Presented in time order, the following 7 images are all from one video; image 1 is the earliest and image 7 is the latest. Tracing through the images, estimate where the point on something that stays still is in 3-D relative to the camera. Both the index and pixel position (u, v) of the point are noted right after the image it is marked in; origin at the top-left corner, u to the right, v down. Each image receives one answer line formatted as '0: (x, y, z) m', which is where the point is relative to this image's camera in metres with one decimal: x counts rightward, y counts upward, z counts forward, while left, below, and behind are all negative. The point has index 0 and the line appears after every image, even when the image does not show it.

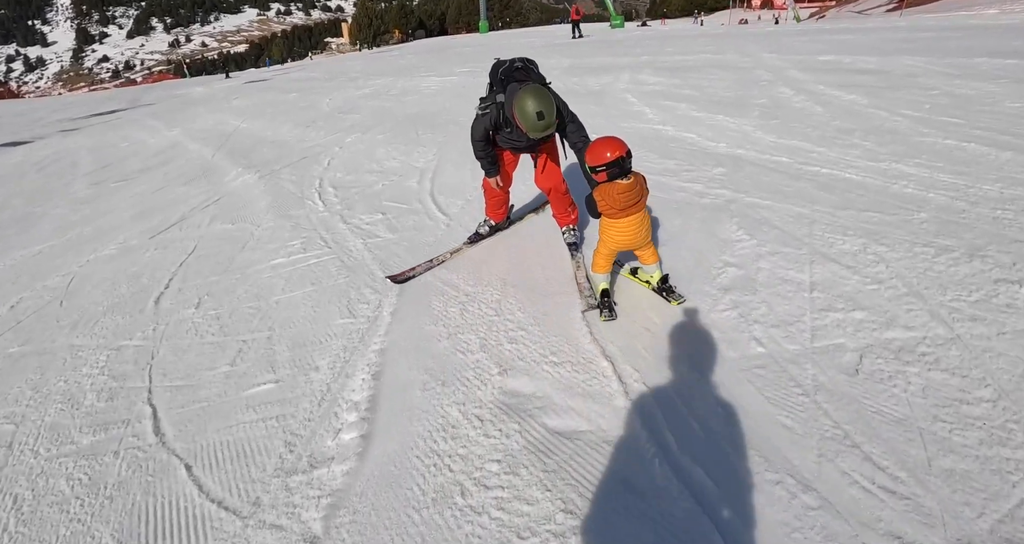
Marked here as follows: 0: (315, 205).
0: (-2.5, +0.9, +6.1) m
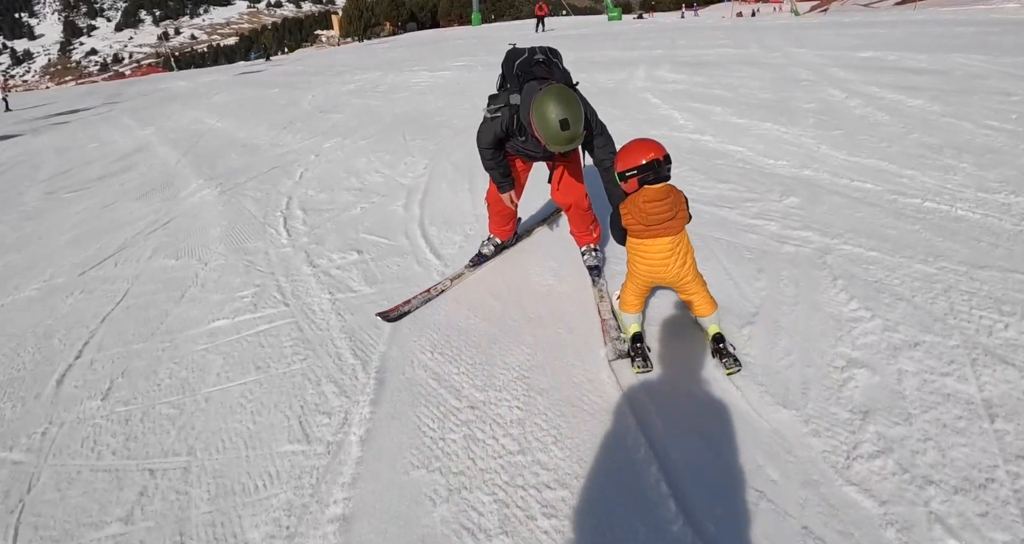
0: (-2.4, +0.4, +4.9) m
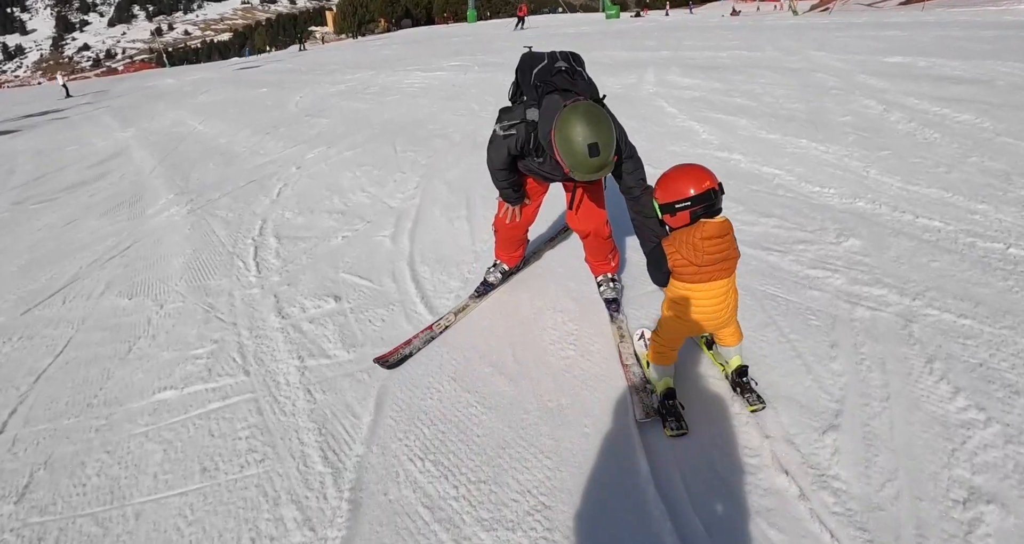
0: (-2.3, 0.0, +4.3) m
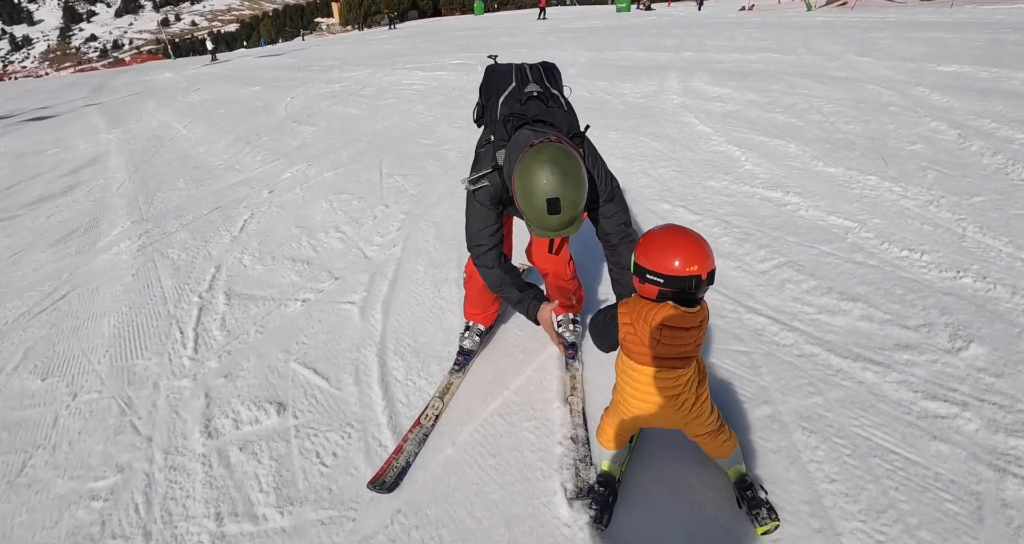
0: (-2.3, -0.5, +3.5) m
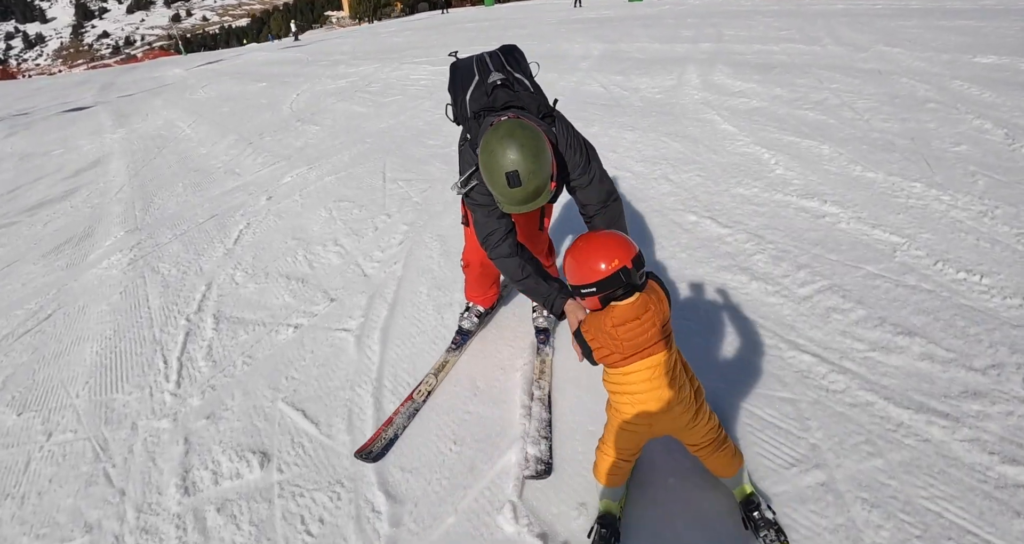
0: (-2.3, -0.7, +3.2) m
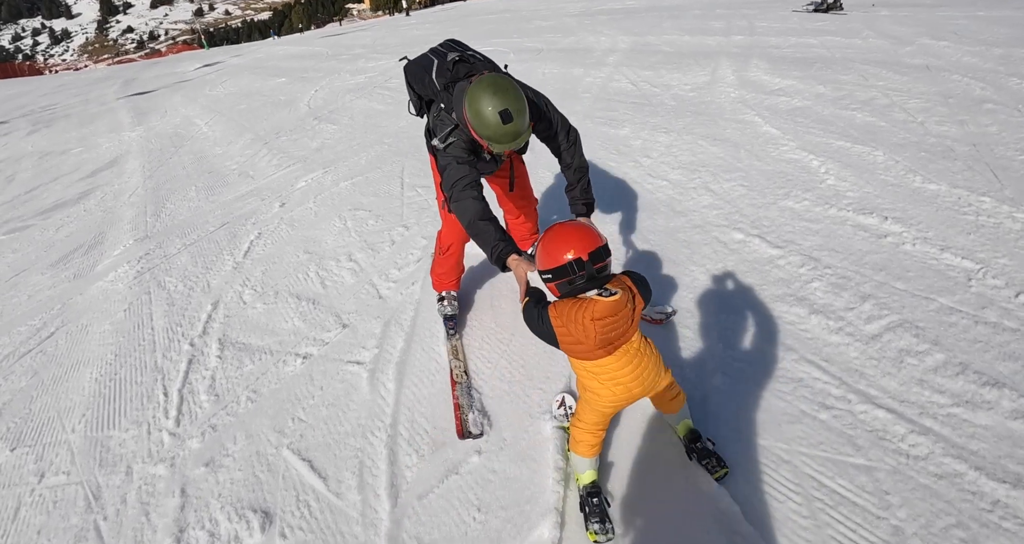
0: (-2.1, -0.8, +3.0) m
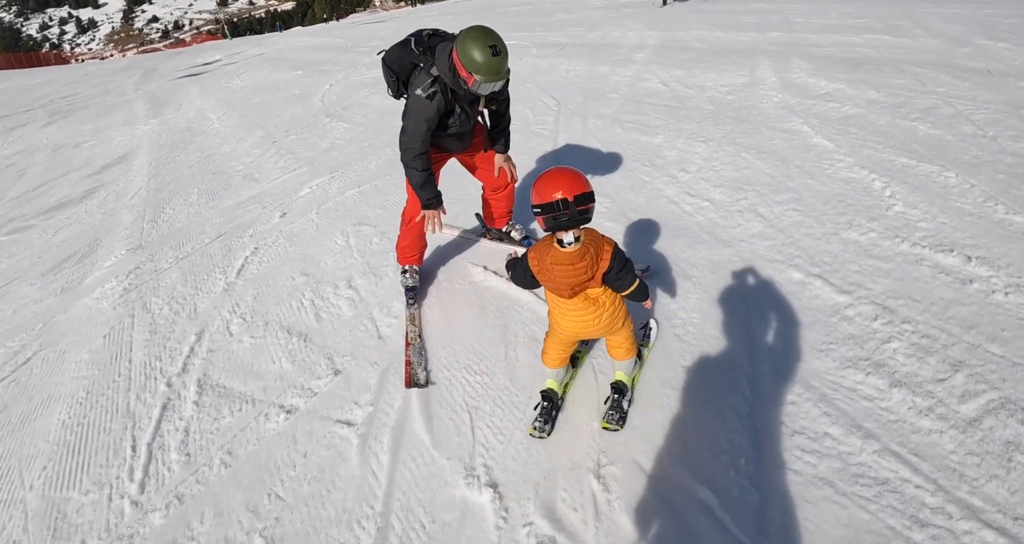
0: (-2.0, -1.1, +2.6) m
